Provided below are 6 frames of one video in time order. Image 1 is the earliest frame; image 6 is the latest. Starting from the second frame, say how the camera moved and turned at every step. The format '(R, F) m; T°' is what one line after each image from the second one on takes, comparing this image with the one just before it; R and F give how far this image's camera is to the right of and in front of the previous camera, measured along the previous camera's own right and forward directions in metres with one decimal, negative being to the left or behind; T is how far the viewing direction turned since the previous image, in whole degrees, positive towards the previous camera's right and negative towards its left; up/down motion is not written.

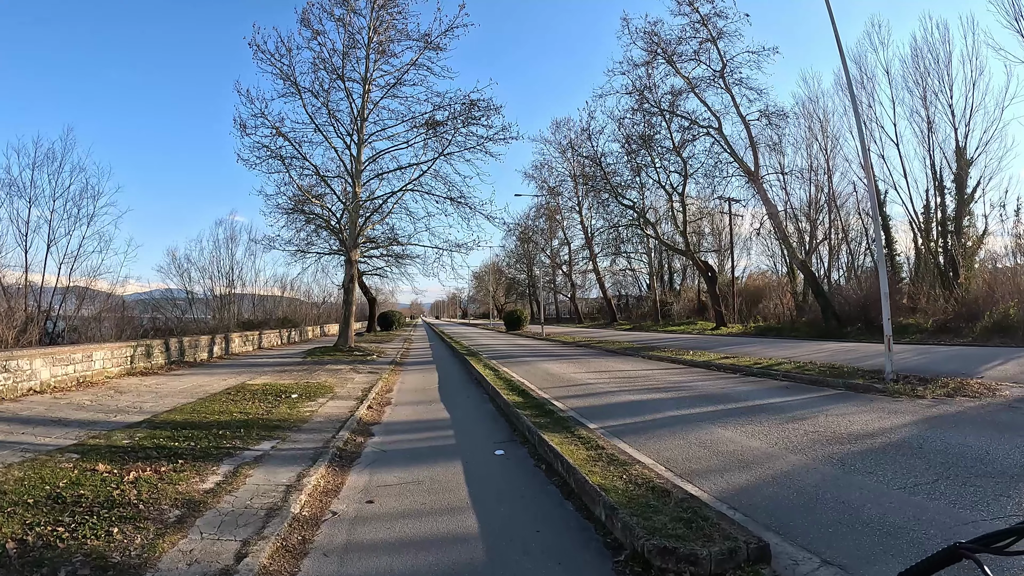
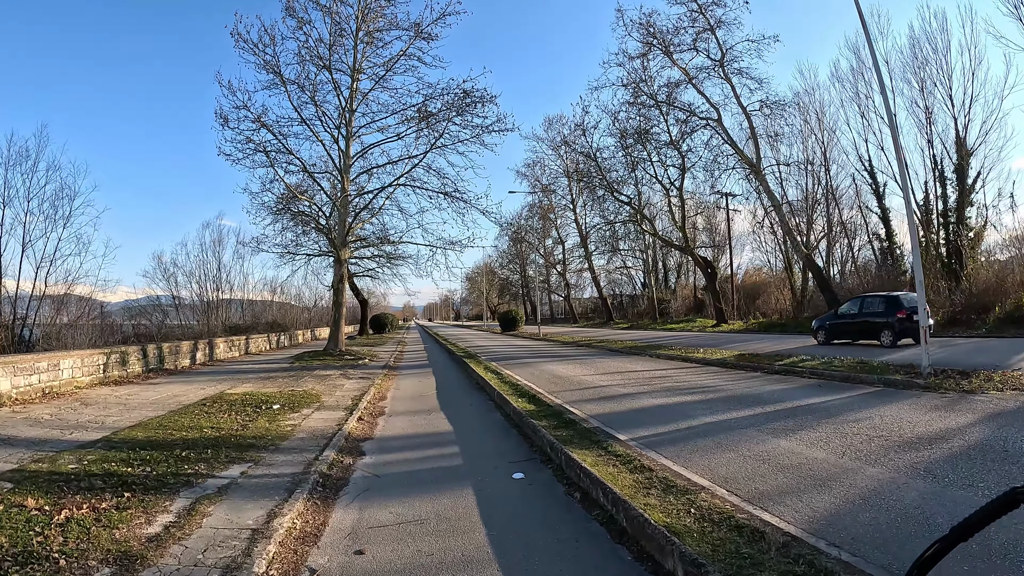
(-0.2, +1.1) m; +1°
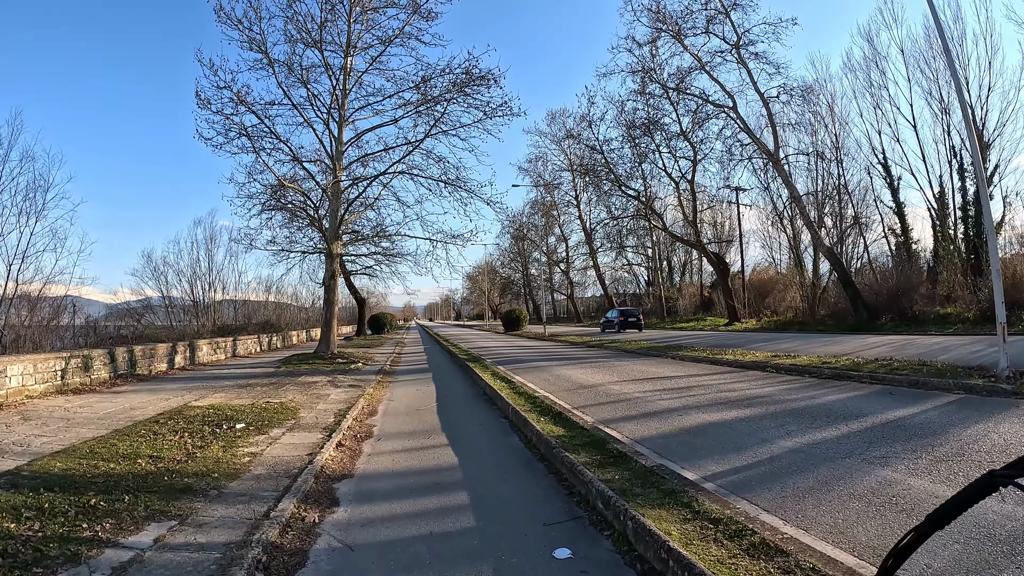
(-0.2, +1.8) m; 0°
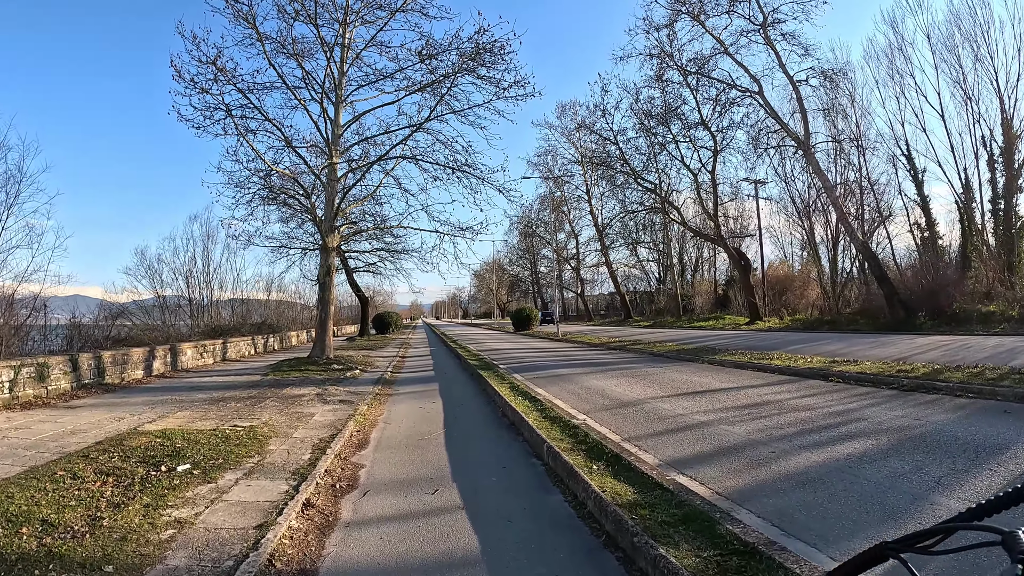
(-0.3, +1.9) m; -1°
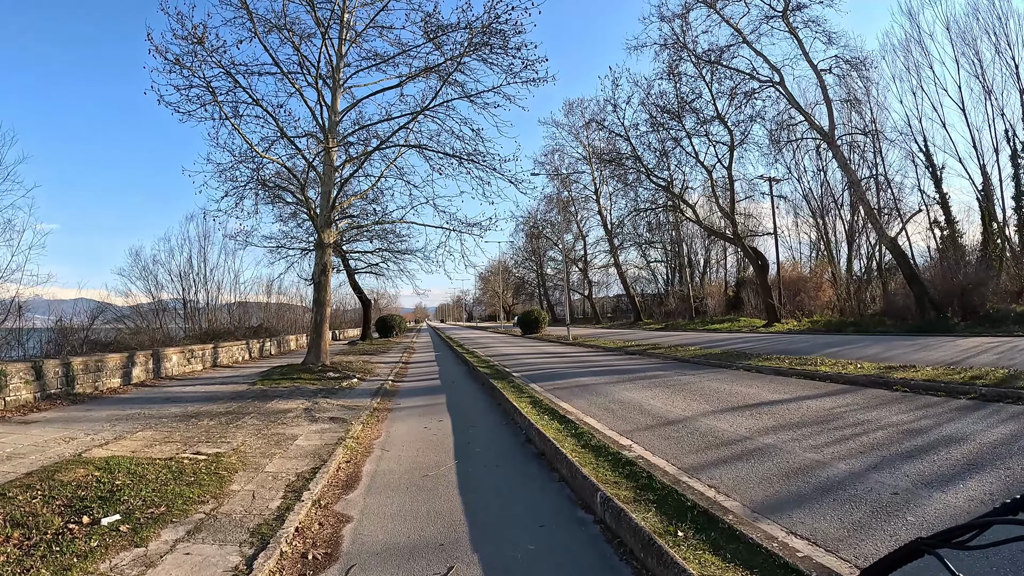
(-0.3, +1.5) m; 0°
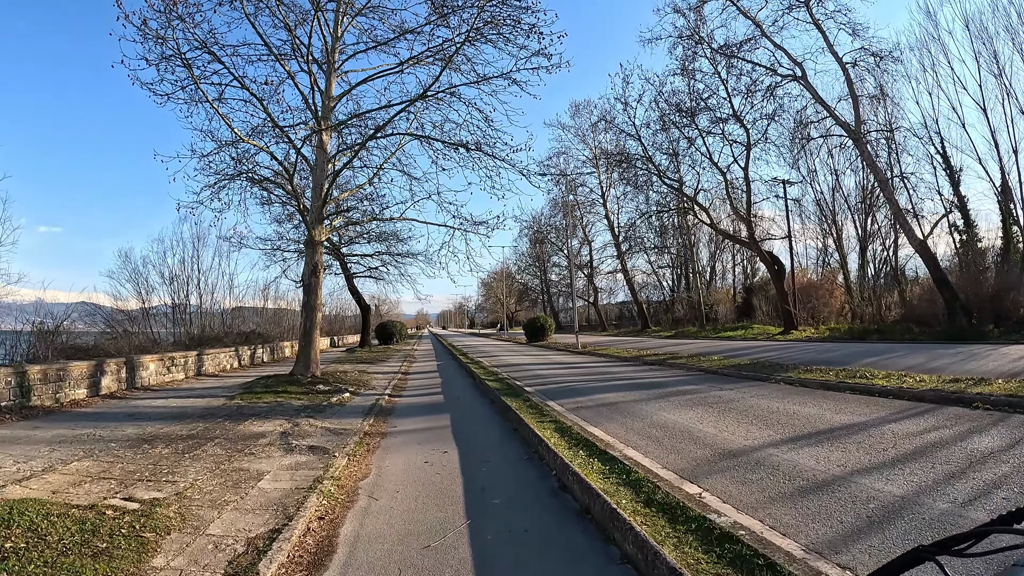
(-0.2, +1.5) m; 0°
